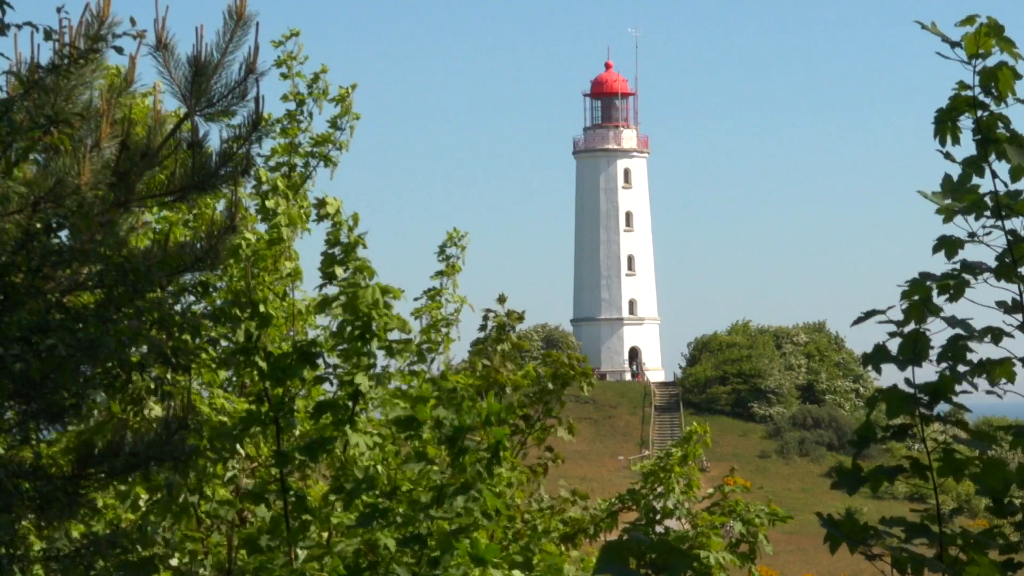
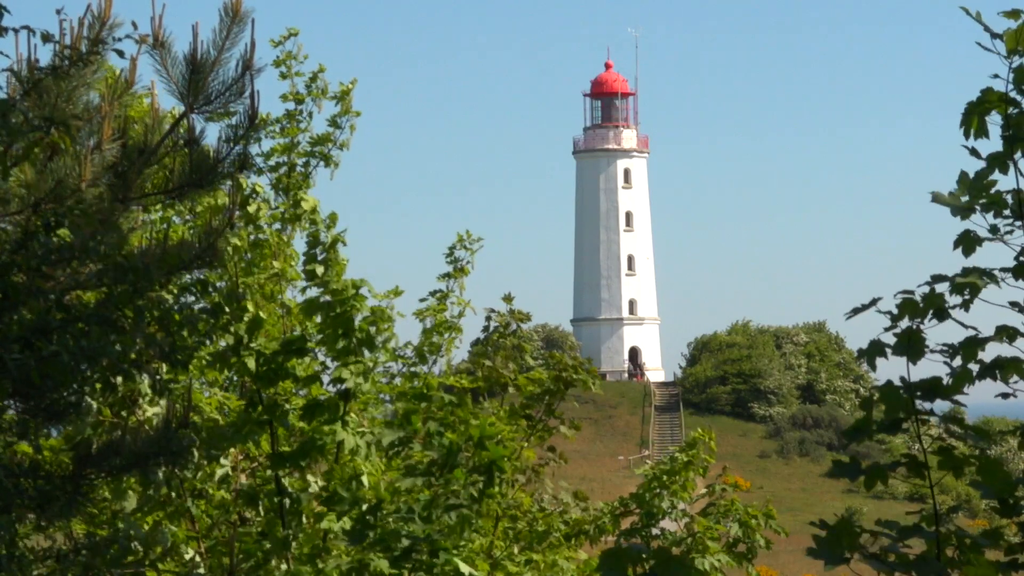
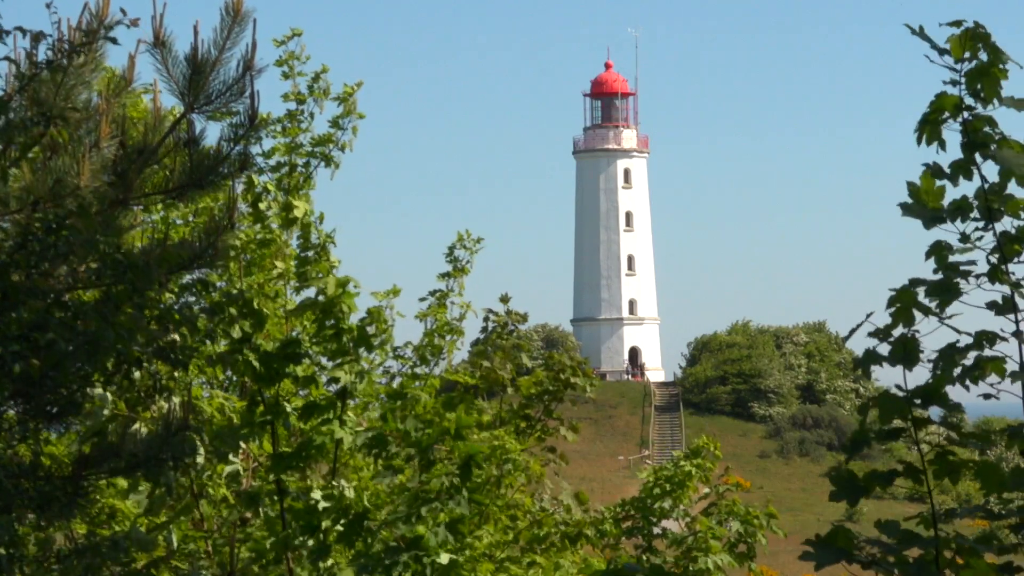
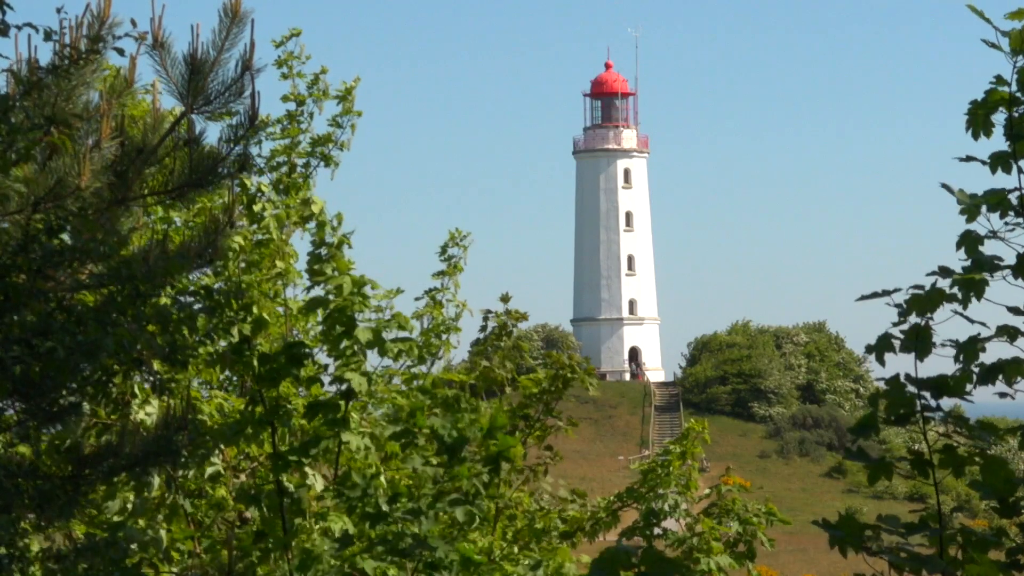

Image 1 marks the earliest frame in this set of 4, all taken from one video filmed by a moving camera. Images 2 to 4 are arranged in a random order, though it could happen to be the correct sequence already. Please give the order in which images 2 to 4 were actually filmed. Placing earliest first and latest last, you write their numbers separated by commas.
4, 2, 3
